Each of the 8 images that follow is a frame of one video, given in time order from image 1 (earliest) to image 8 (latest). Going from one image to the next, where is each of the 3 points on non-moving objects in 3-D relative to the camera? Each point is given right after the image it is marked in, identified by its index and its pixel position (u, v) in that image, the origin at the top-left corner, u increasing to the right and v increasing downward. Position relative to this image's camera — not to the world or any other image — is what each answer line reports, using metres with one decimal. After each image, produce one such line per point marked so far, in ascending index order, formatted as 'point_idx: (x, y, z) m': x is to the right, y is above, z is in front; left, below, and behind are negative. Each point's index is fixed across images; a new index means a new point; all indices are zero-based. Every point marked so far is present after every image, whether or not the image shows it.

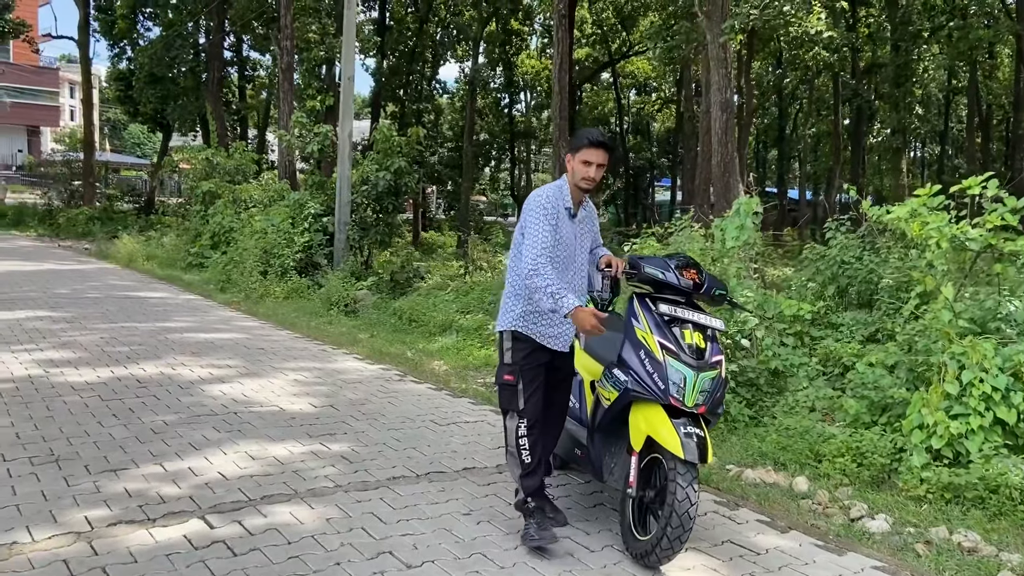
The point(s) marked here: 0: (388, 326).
0: (-1.5, -0.4, +10.1) m
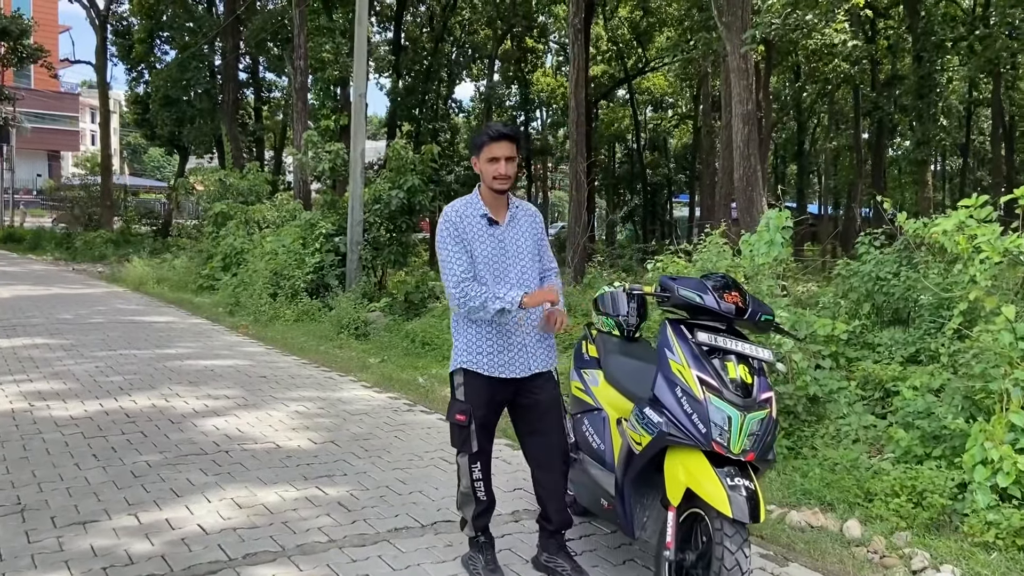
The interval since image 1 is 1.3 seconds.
0: (-1.3, -0.7, +9.7) m
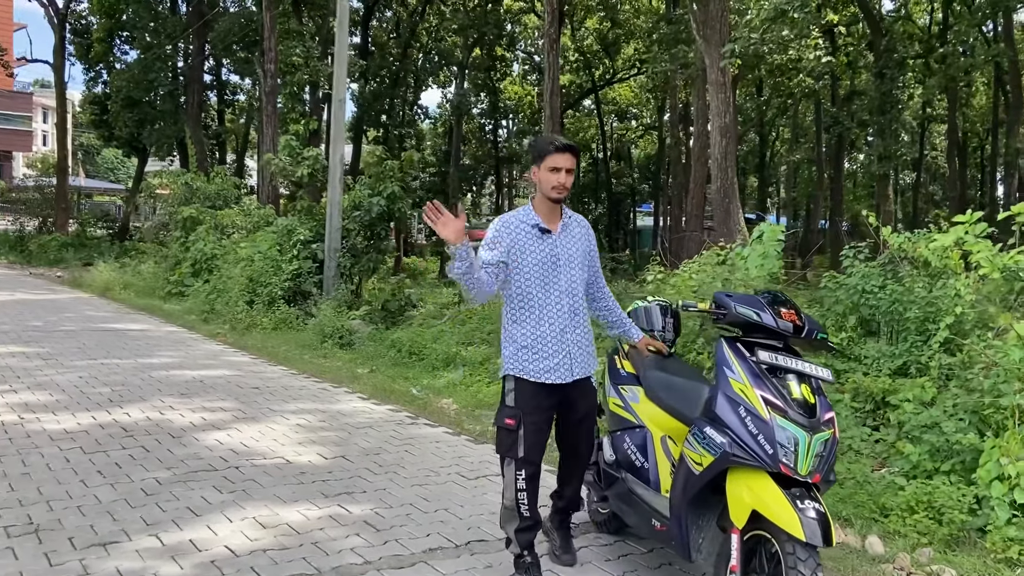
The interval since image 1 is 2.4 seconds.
0: (-1.4, -0.8, +9.5) m
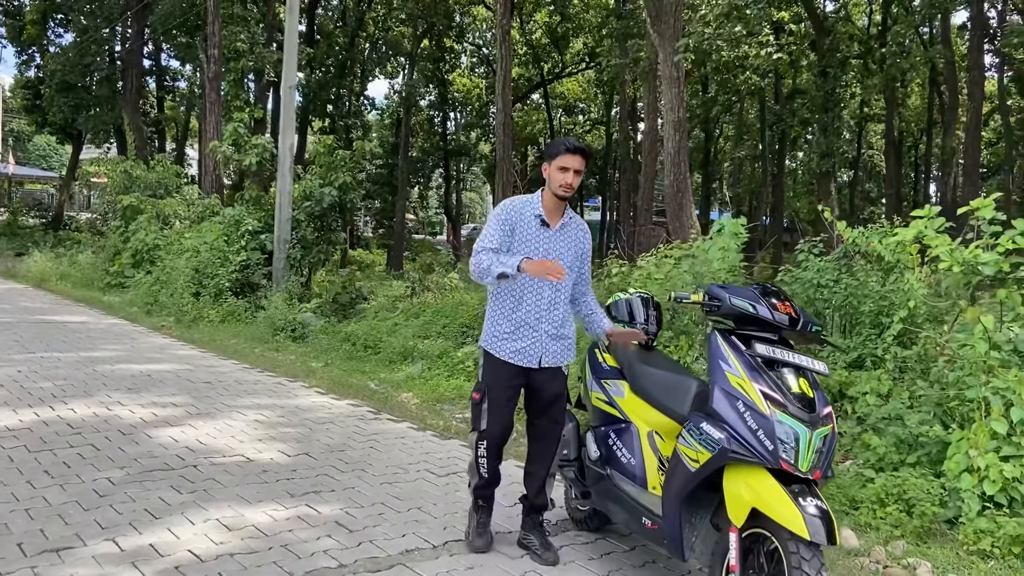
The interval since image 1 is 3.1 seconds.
0: (-1.9, -0.7, +9.3) m
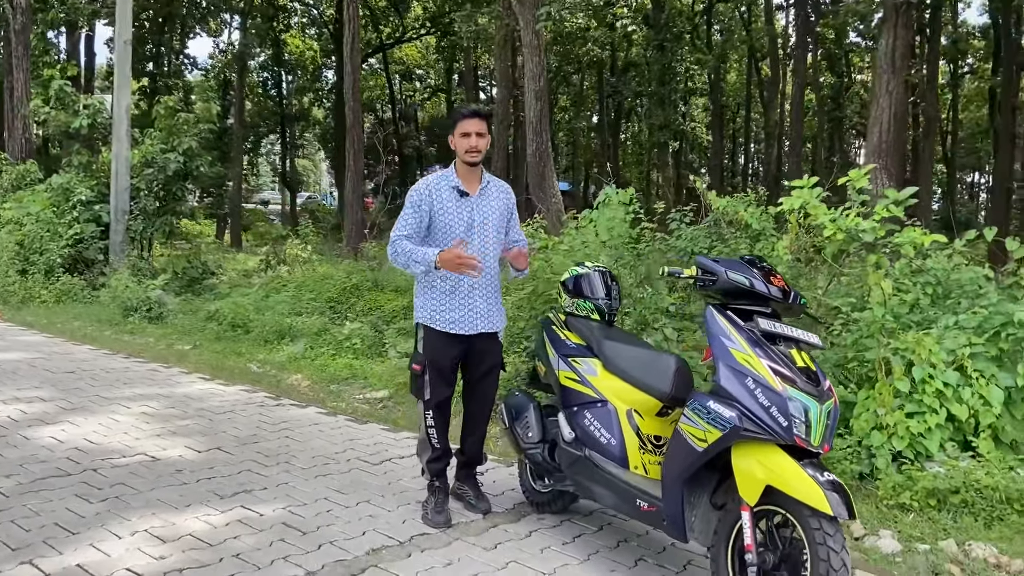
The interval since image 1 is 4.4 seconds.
0: (-3.1, -0.5, +8.6) m
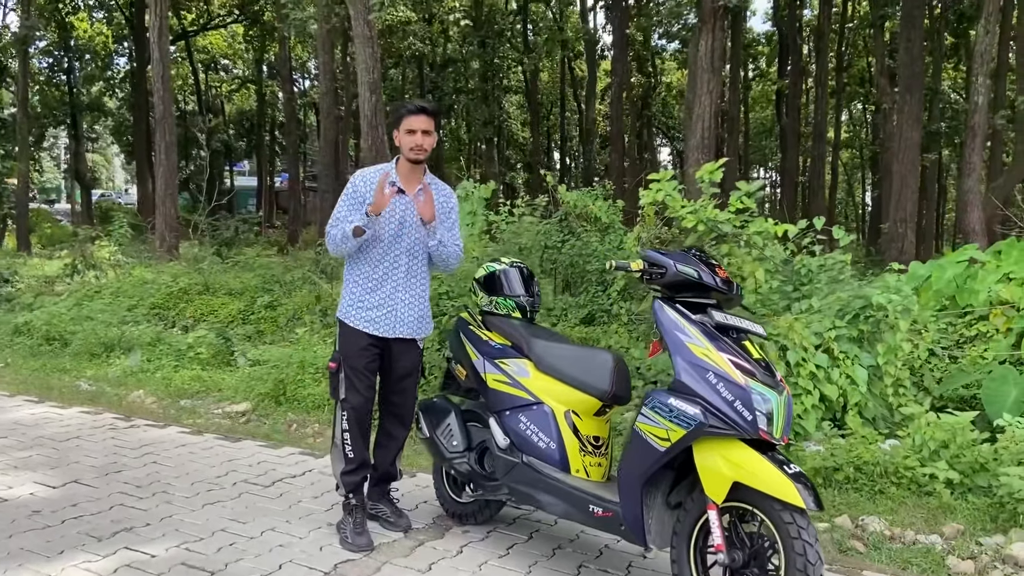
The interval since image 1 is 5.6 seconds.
0: (-4.4, -0.5, +7.6) m
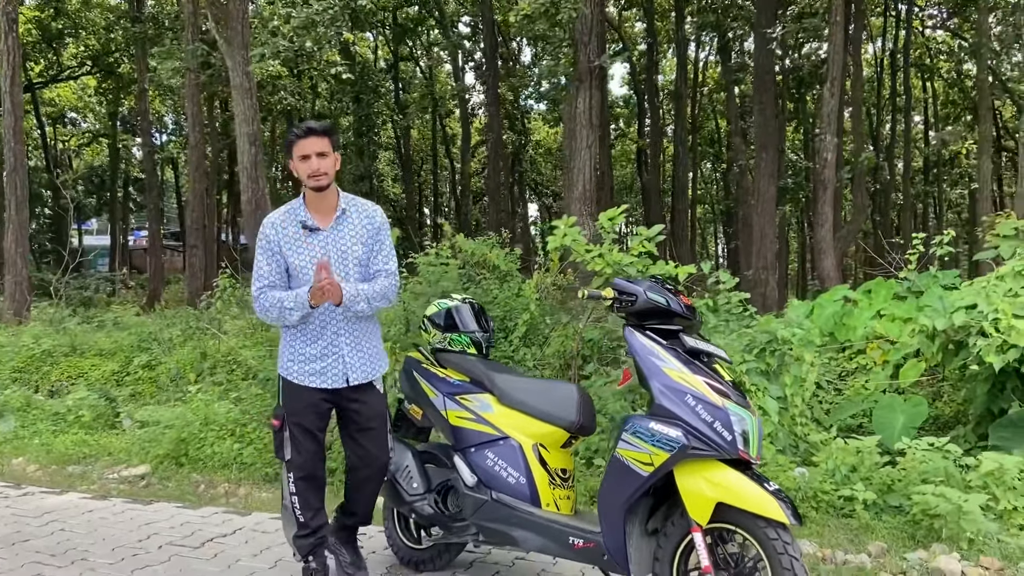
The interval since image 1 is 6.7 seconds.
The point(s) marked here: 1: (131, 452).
0: (-5.2, -1.0, +6.8) m
1: (-2.6, -1.1, +5.8) m
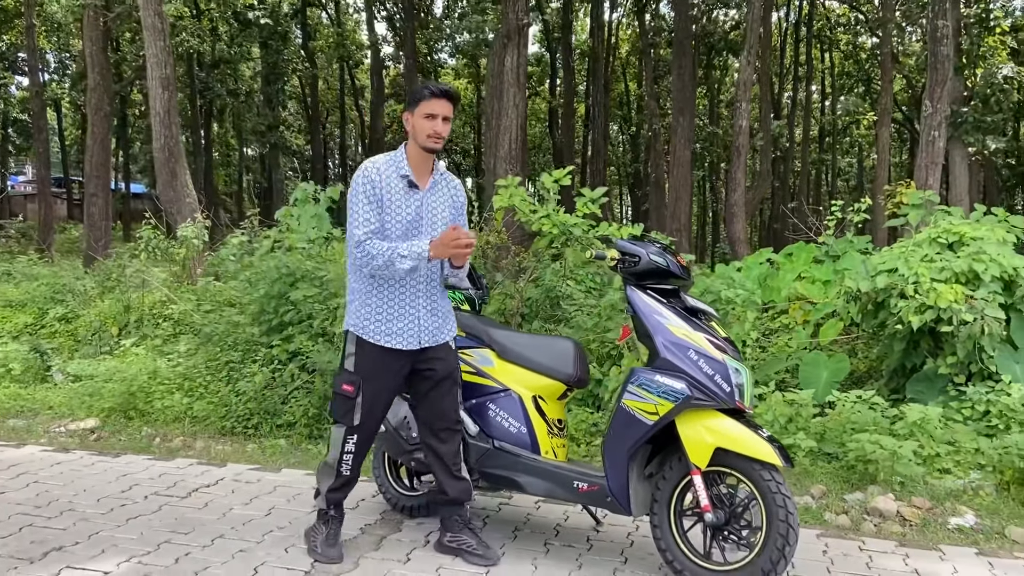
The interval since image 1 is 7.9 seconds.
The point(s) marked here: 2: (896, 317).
0: (-5.6, -0.6, +6.4) m
1: (-2.9, -0.8, +5.7) m
2: (+2.4, -0.2, +5.3) m
